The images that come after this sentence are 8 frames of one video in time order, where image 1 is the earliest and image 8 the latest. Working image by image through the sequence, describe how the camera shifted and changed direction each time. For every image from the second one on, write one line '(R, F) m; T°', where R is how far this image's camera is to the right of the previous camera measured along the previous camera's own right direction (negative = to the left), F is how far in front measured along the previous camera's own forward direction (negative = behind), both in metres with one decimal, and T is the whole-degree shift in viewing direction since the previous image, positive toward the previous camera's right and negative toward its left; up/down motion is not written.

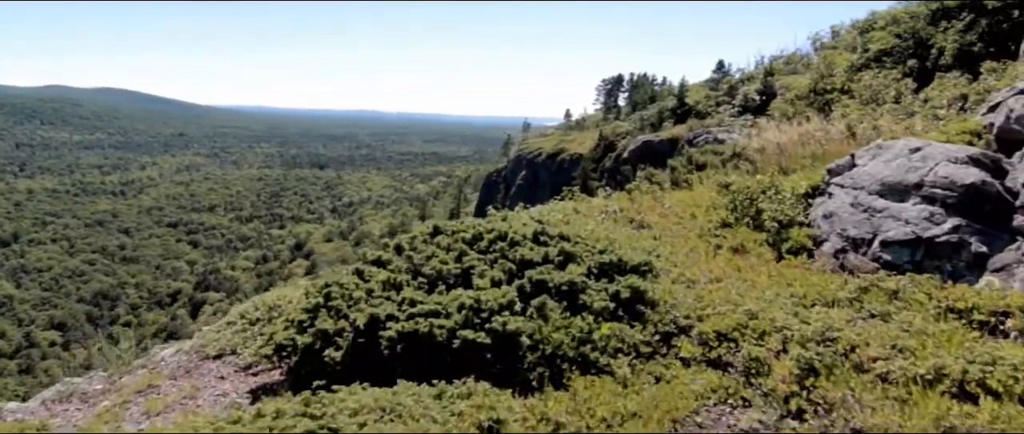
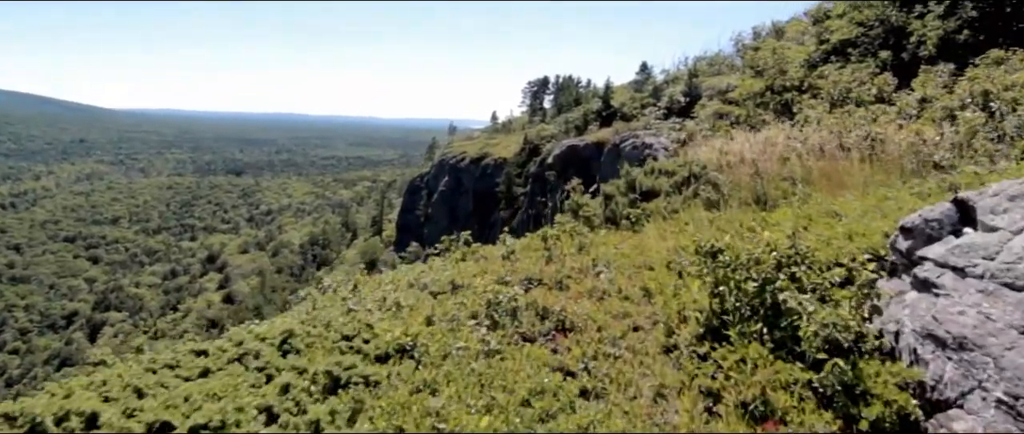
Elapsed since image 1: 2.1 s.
(+0.7, +2.9) m; +7°
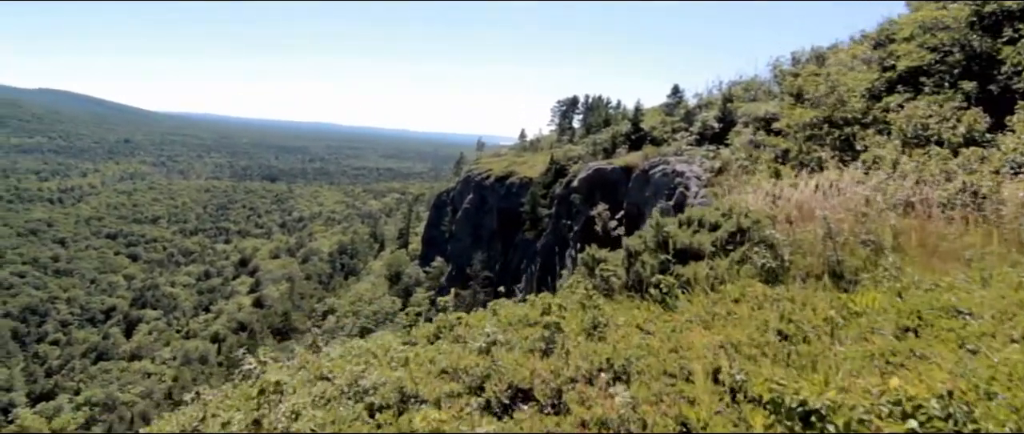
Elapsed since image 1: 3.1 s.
(+0.2, +1.3) m; -2°
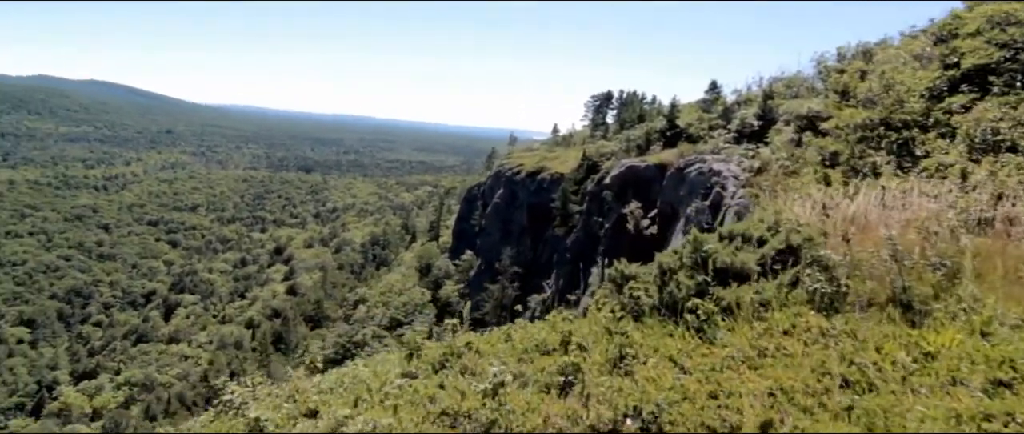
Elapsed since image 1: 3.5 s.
(+0.1, +0.5) m; -3°
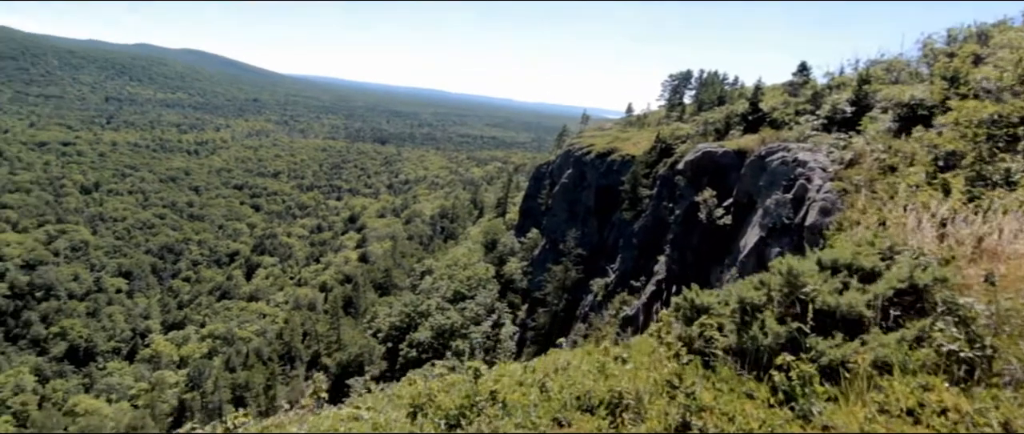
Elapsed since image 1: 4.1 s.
(+0.1, +0.8) m; -6°
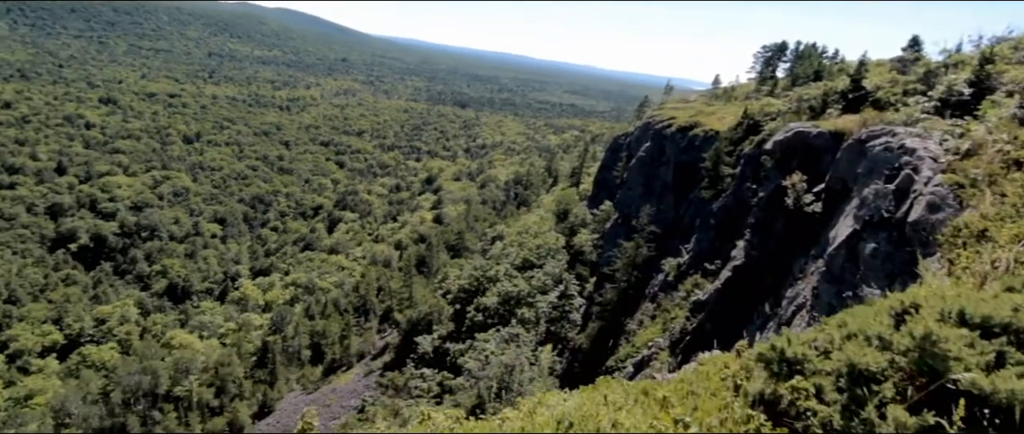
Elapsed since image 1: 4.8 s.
(+0.2, +0.8) m; -7°
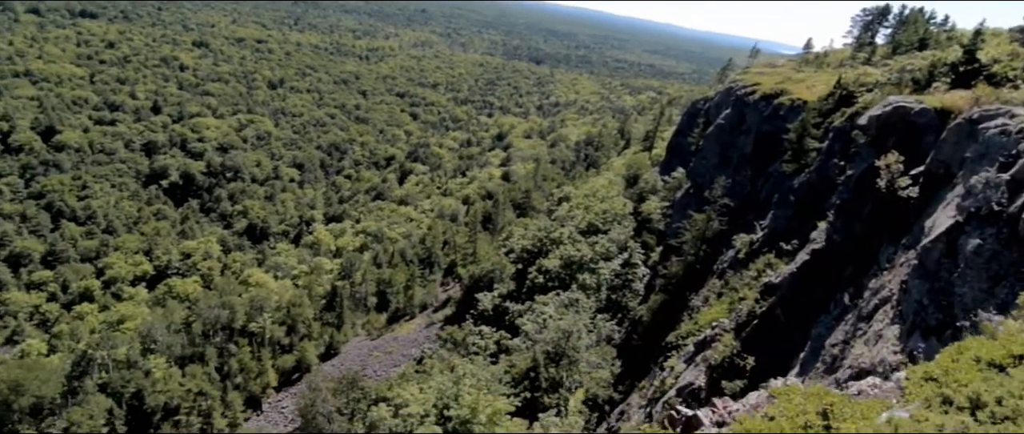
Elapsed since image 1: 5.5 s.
(+0.2, +1.1) m; -6°
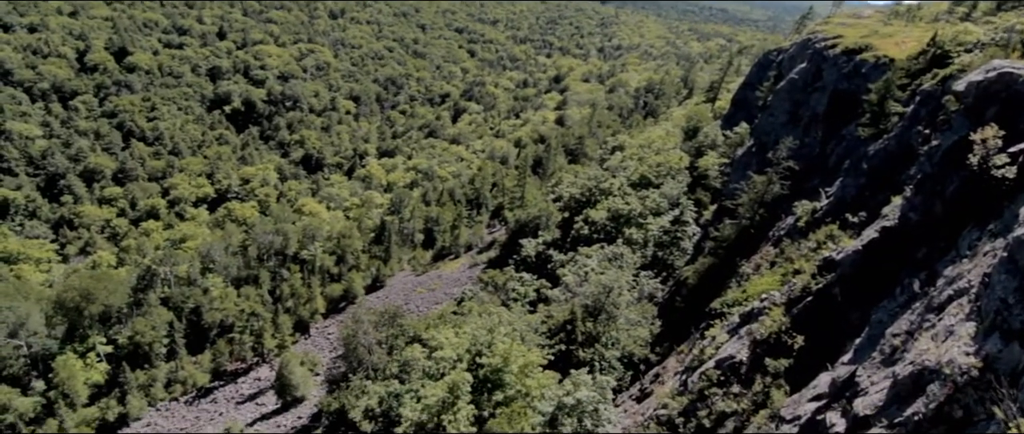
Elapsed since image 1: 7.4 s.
(+0.6, +2.0) m; -5°
